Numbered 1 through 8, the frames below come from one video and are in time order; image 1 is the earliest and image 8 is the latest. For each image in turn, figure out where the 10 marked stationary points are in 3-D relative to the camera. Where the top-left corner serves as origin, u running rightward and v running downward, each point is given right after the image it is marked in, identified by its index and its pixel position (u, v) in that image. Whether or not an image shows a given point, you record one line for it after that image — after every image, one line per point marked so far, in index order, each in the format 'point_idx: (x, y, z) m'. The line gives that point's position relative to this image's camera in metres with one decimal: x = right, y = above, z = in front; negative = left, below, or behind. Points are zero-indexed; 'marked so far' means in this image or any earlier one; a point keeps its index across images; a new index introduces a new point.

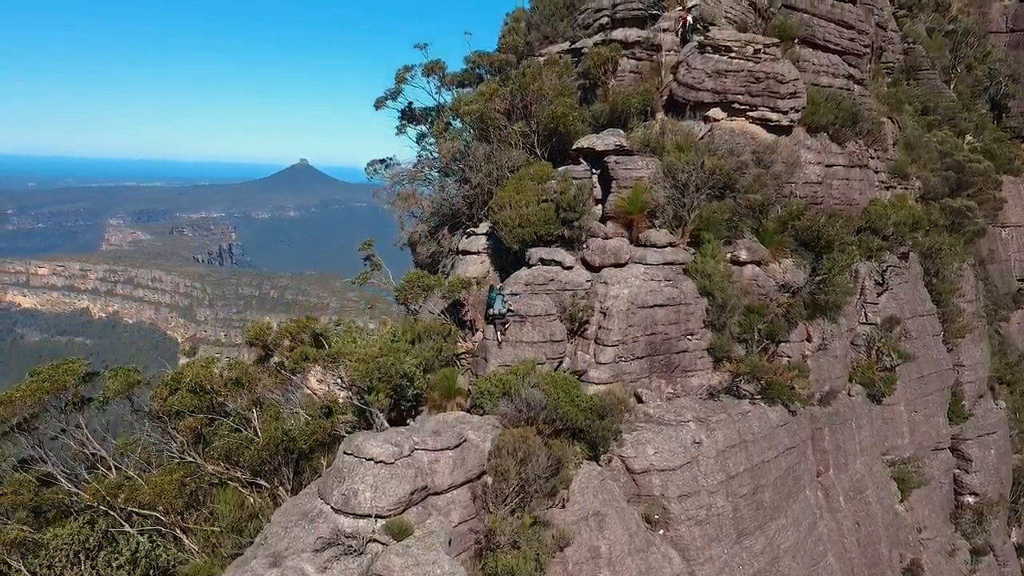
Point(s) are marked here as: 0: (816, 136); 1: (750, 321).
0: (+6.5, +3.2, +13.3) m
1: (+3.8, -0.5, +10.0) m
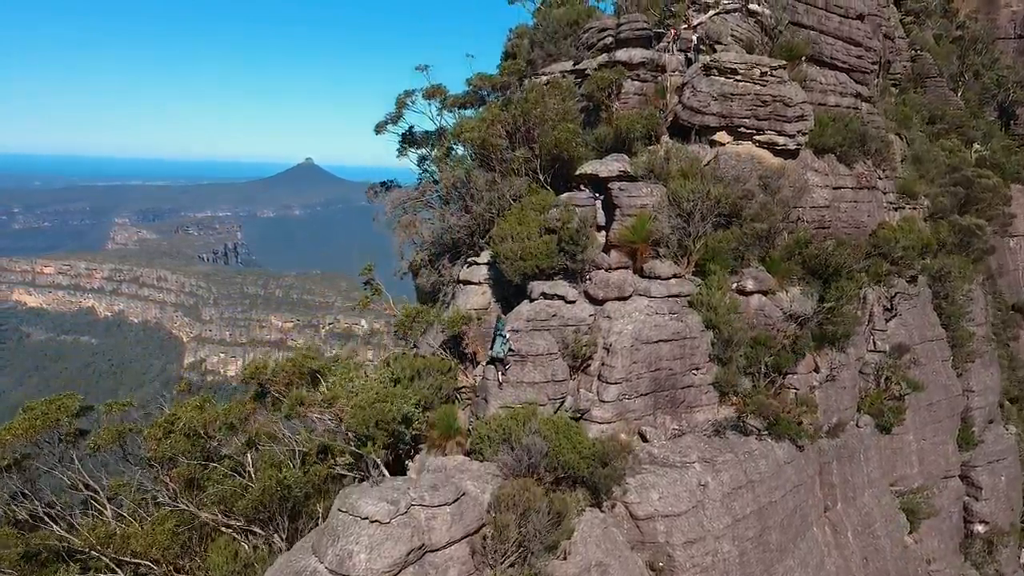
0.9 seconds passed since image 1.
0: (+6.5, +2.7, +13.1) m
1: (+3.8, -1.0, +9.8) m
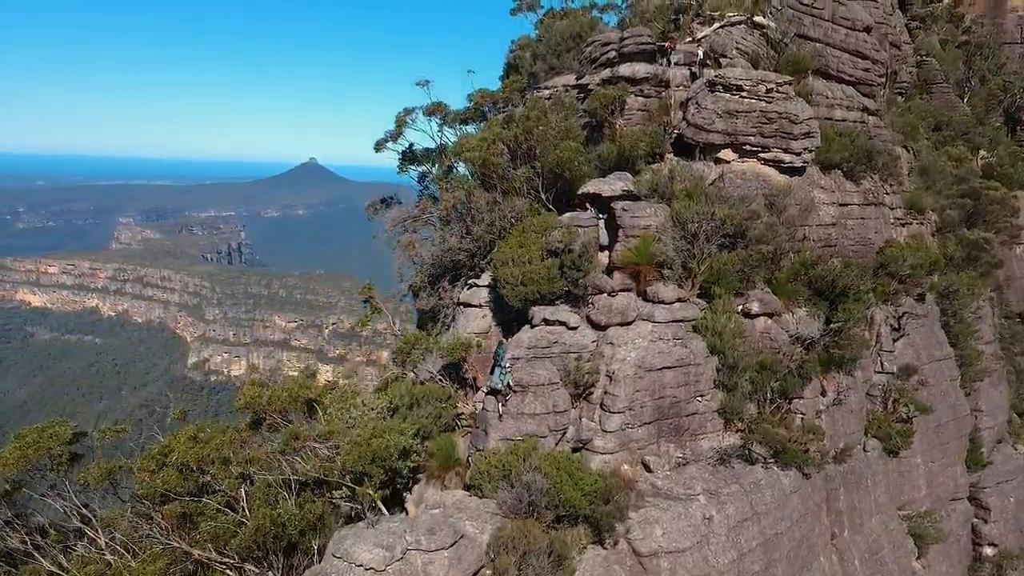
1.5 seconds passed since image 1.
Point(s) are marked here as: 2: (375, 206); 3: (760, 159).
0: (+6.6, +2.4, +12.9) m
1: (+3.8, -1.4, +9.6) m
2: (-3.1, +1.8, +13.9) m
3: (+4.6, +2.4, +11.6) m
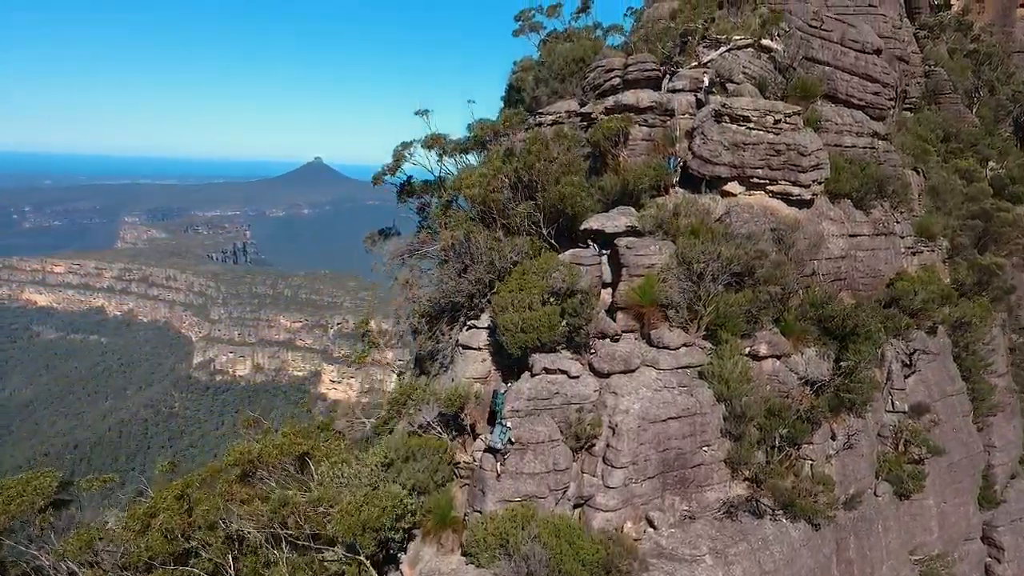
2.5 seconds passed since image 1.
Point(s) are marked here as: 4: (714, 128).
0: (+6.6, +1.7, +12.6) m
1: (+3.8, -2.0, +9.3) m
2: (-3.0, +1.2, +13.7) m
3: (+4.6, +1.7, +11.3) m
4: (+3.7, +2.9, +11.3) m
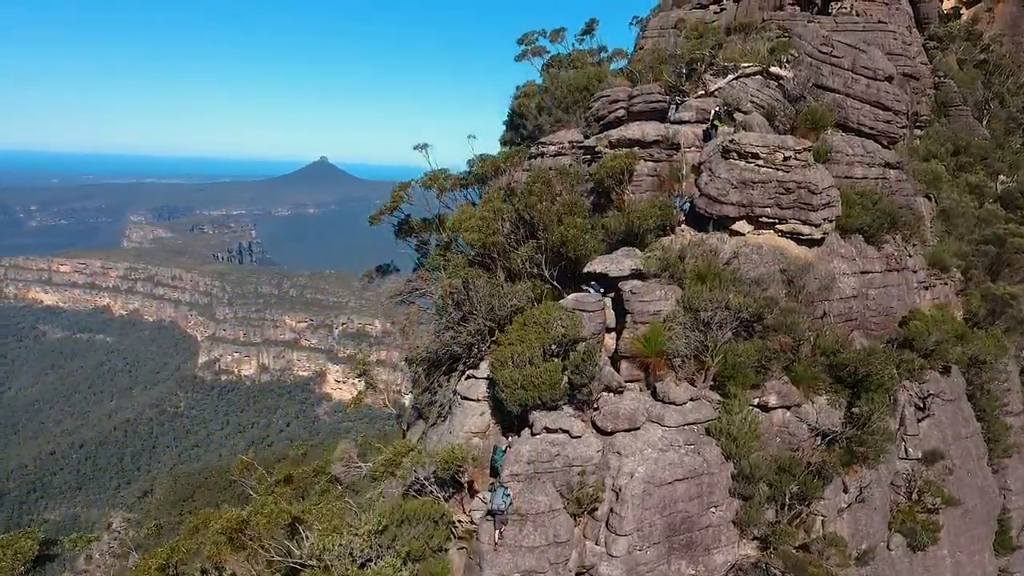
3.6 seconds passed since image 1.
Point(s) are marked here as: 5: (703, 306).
0: (+6.6, +0.9, +12.2) m
1: (+3.8, -2.8, +9.0) m
2: (-3.0, +0.5, +13.4) m
3: (+4.7, +1.0, +11.0) m
4: (+3.7, +2.2, +11.0) m
5: (+2.9, -0.3, +9.5) m
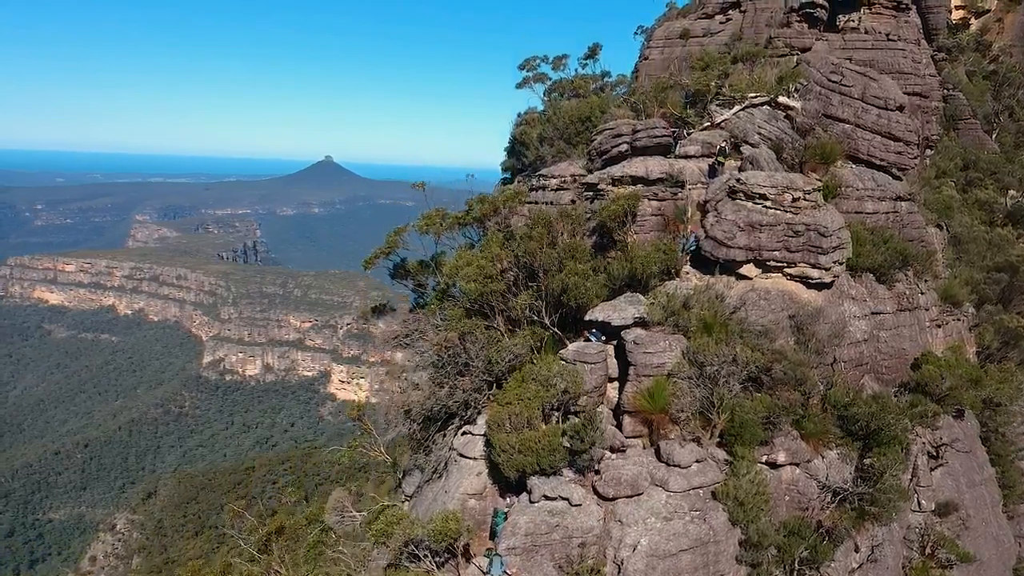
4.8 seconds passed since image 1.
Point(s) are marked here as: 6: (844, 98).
0: (+6.6, +0.1, +11.8) m
1: (+3.8, -3.6, +8.6) m
2: (-3.0, -0.3, +13.1) m
3: (+4.7, +0.2, +10.6) m
4: (+3.7, +1.4, +10.7) m
5: (+2.9, -1.1, +9.1) m
6: (+7.2, +4.1, +13.6) m
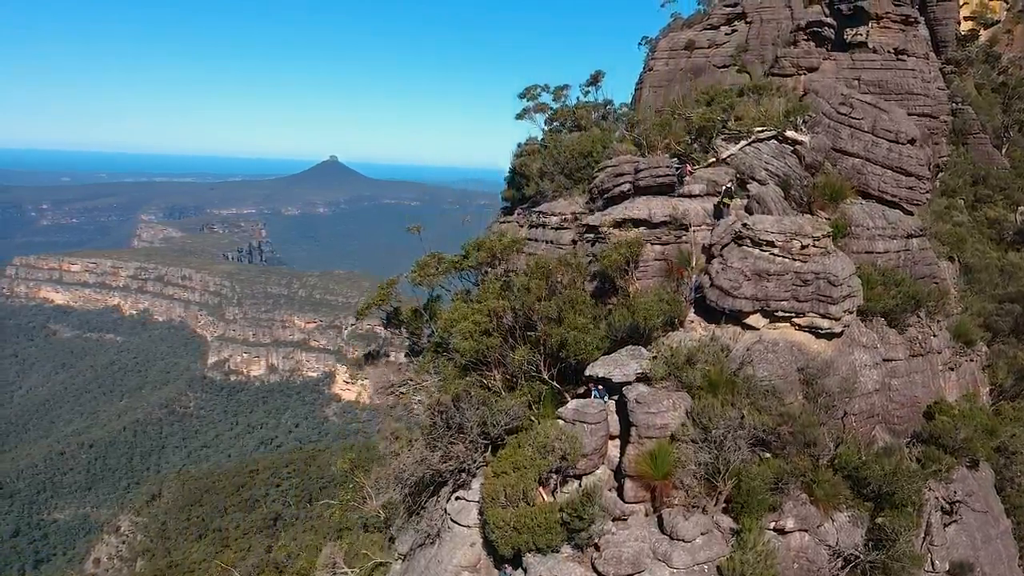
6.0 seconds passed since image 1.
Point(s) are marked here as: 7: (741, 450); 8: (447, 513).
0: (+6.6, -0.7, +11.4) m
1: (+3.8, -4.4, +8.2) m
2: (-3.0, -1.1, +12.7) m
3: (+4.6, -0.6, +10.2) m
4: (+3.6, +0.6, +10.3) m
5: (+2.8, -1.9, +8.7) m
6: (+7.2, +3.3, +13.2) m
7: (+3.2, -2.2, +8.7) m
8: (-0.9, -3.1, +8.6) m
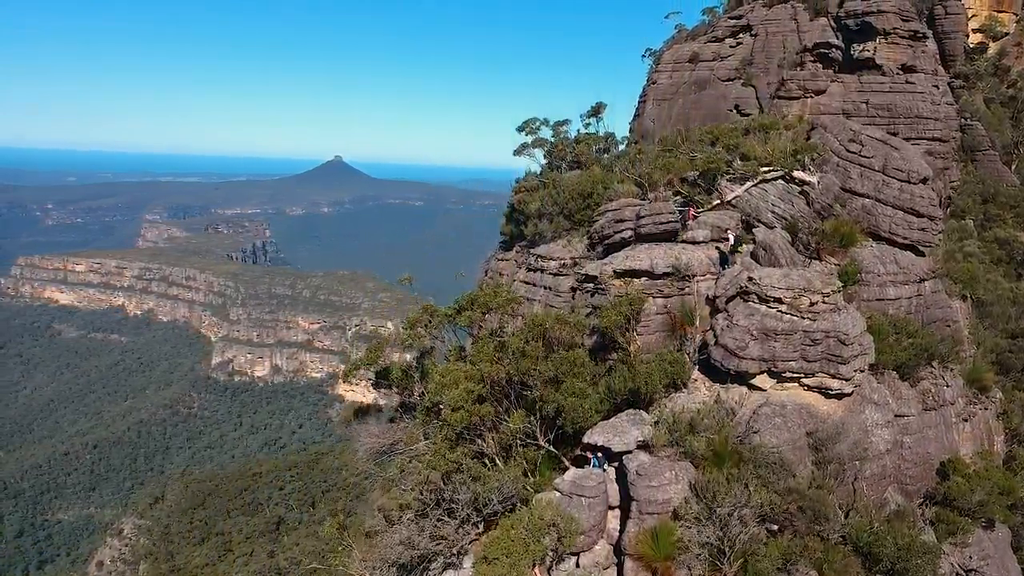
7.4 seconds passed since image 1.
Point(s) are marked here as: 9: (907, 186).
0: (+6.5, -1.6, +11.0) m
1: (+3.7, -5.3, +7.7) m
2: (-3.1, -2.0, +12.3) m
3: (+4.5, -1.5, +9.8) m
4: (+3.6, -0.4, +9.8) m
5: (+2.7, -2.8, +8.3) m
6: (+7.2, +2.3, +12.7) m
7: (+3.1, -3.2, +8.3) m
8: (-1.0, -4.0, +8.2) m
9: (+8.3, +2.1, +13.1) m
